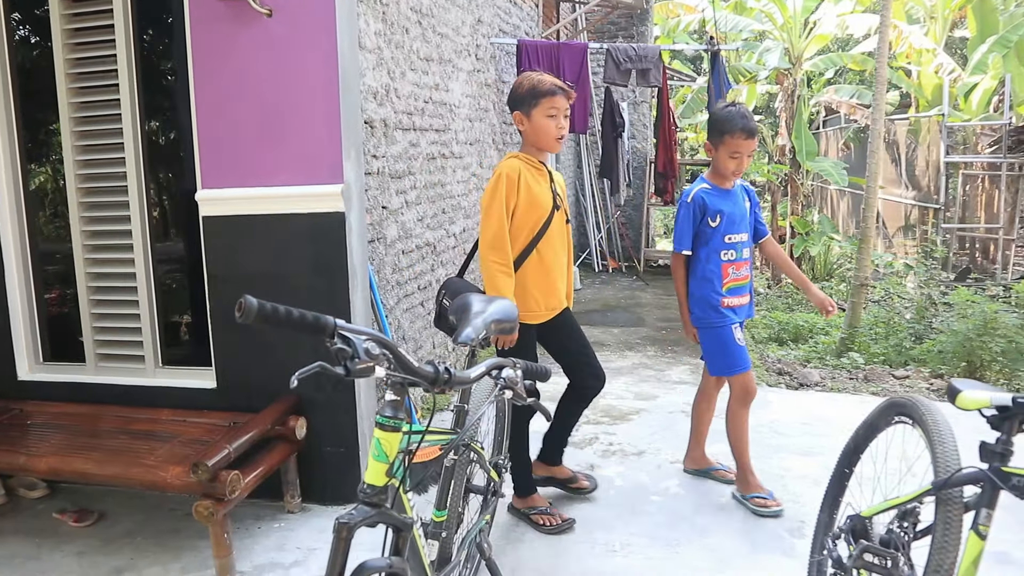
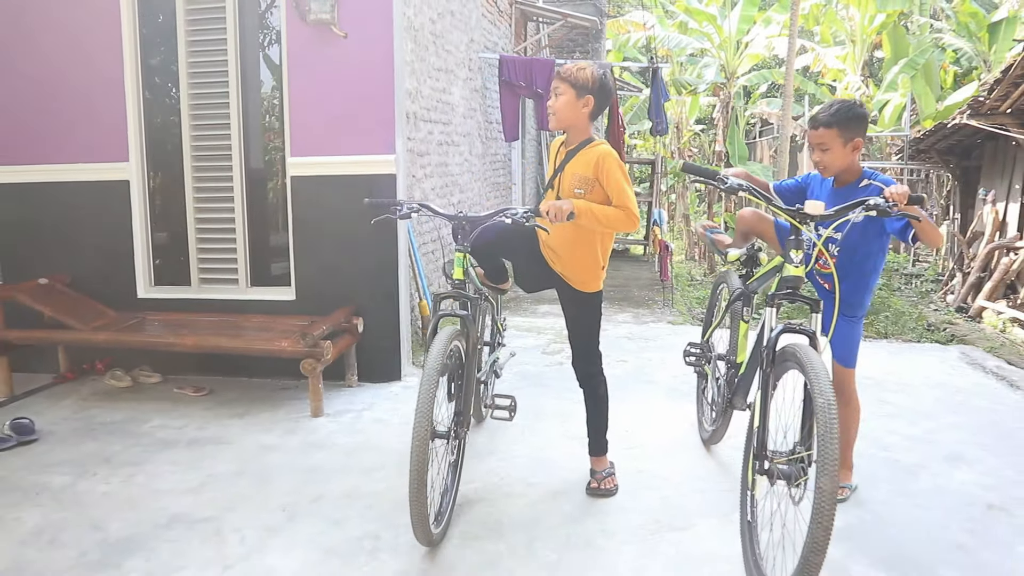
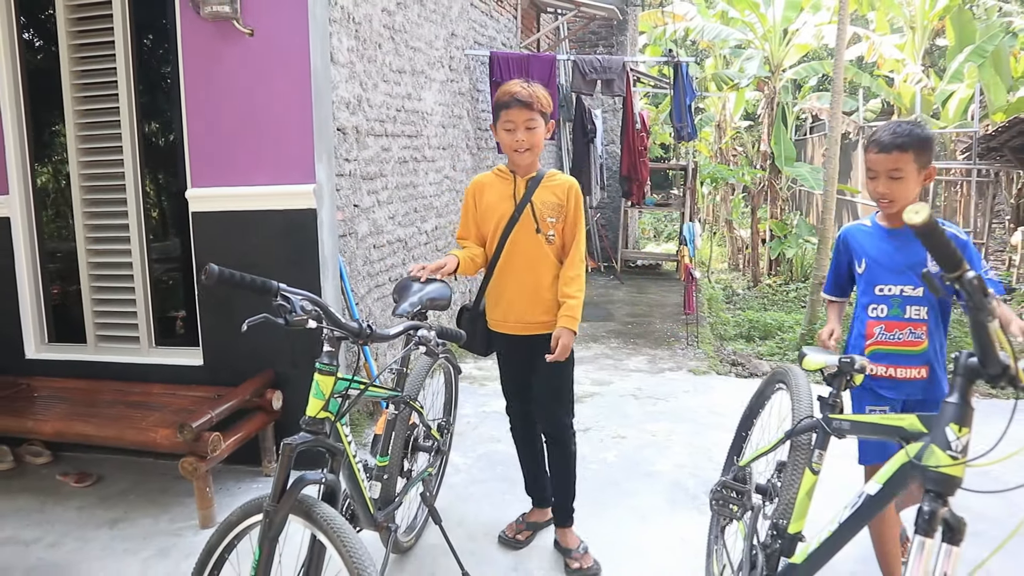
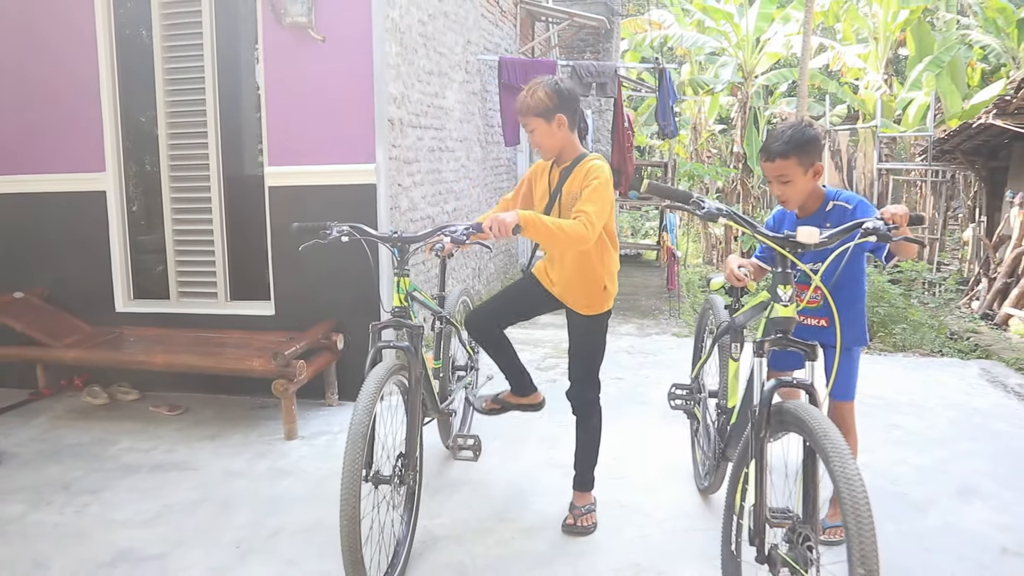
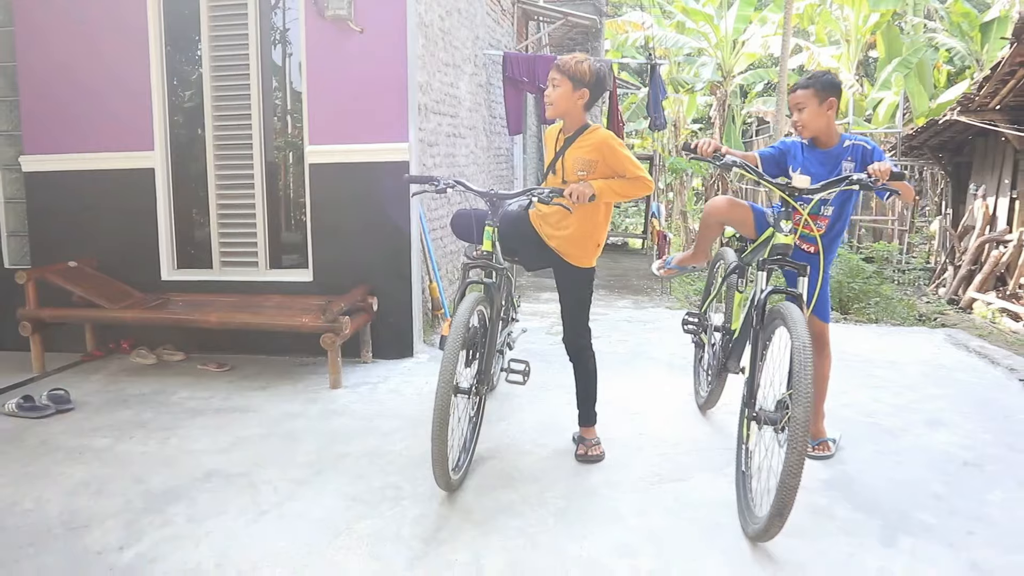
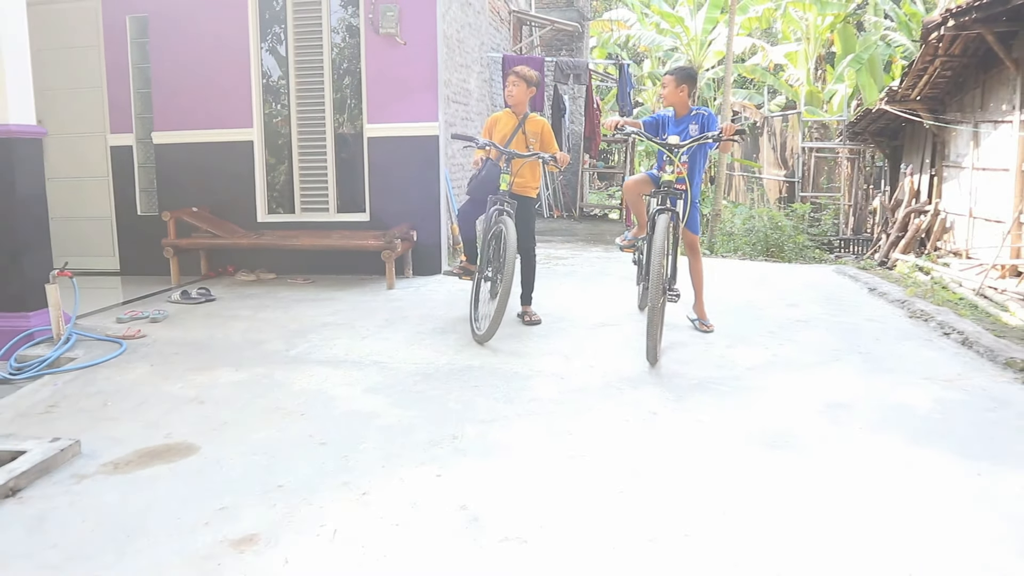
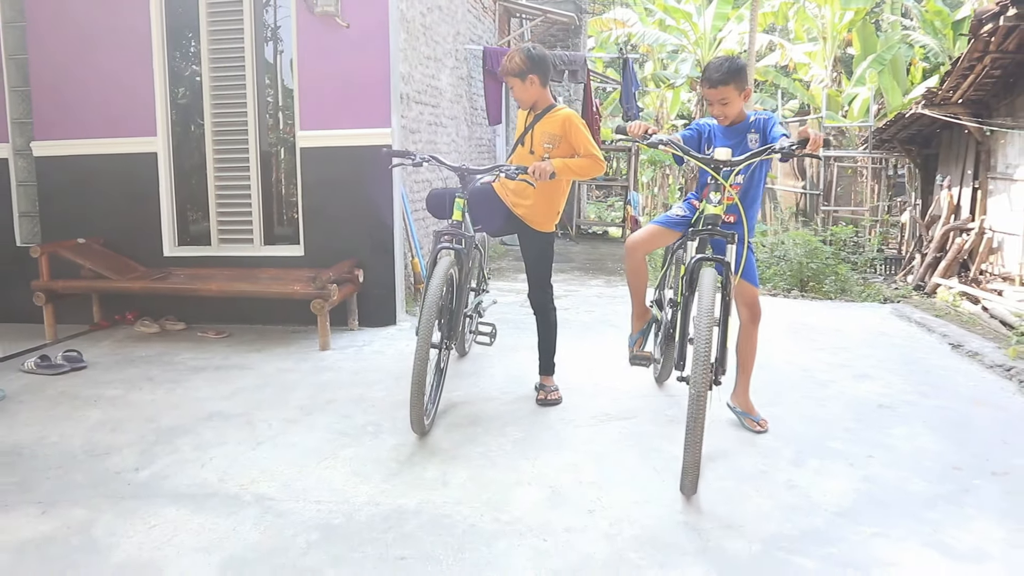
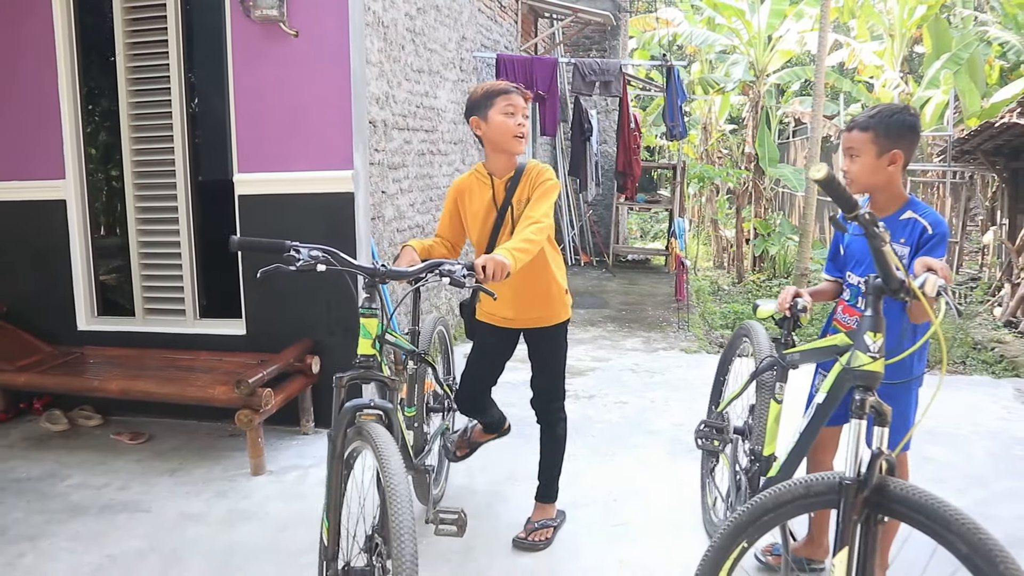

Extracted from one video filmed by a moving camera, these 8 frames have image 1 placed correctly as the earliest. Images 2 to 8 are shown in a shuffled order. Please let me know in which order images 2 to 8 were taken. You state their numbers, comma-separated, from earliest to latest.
3, 8, 4, 2, 5, 7, 6
